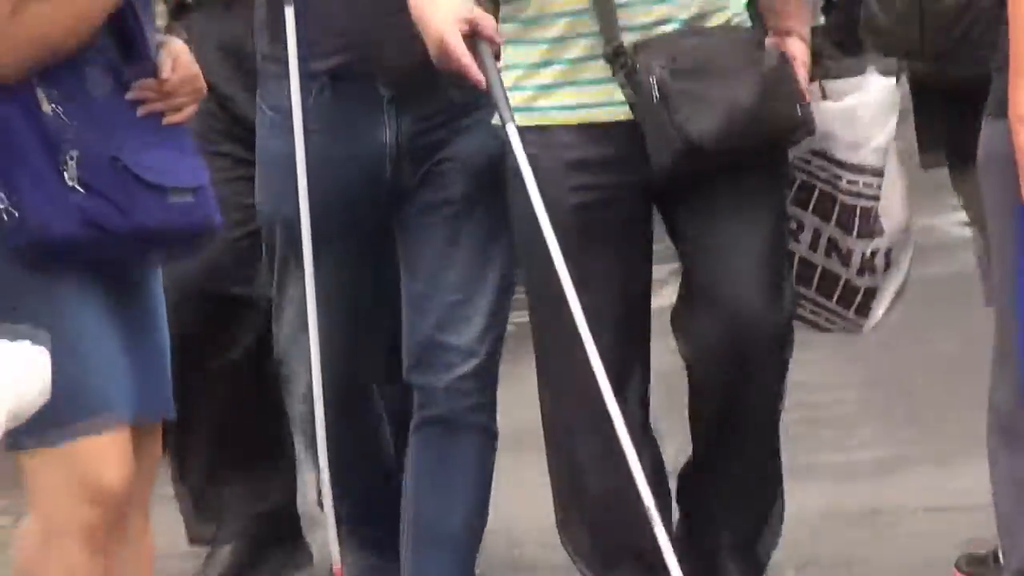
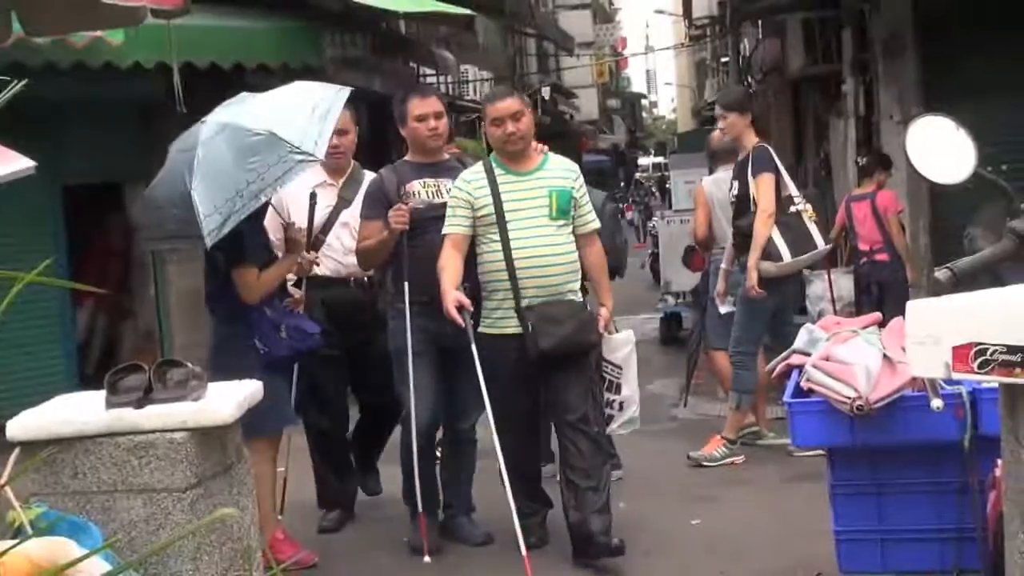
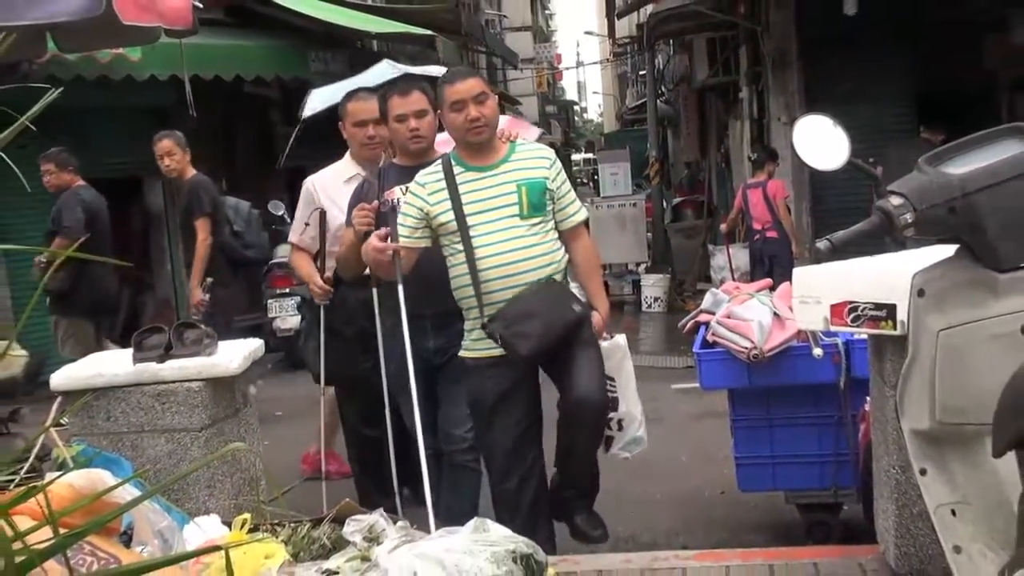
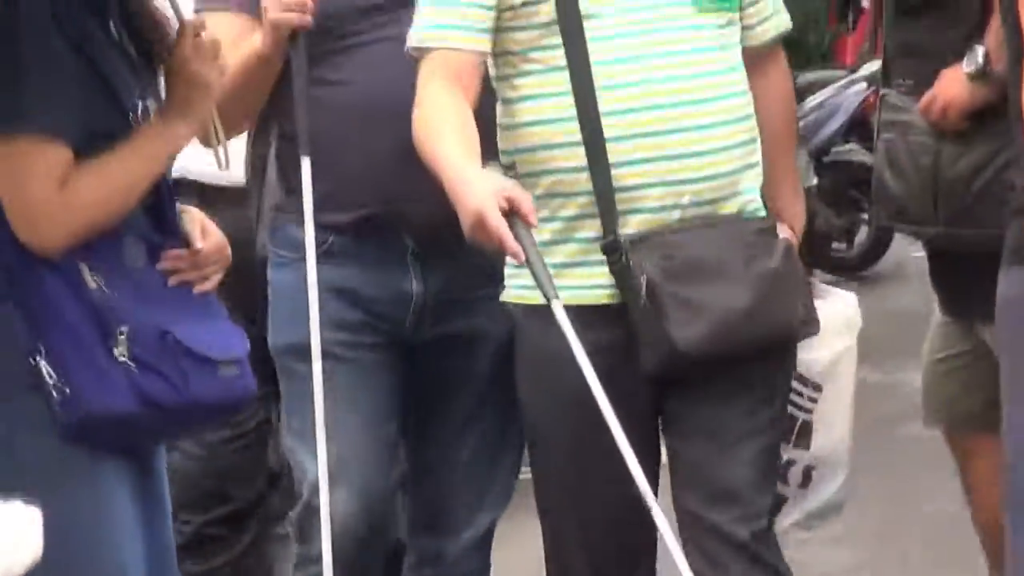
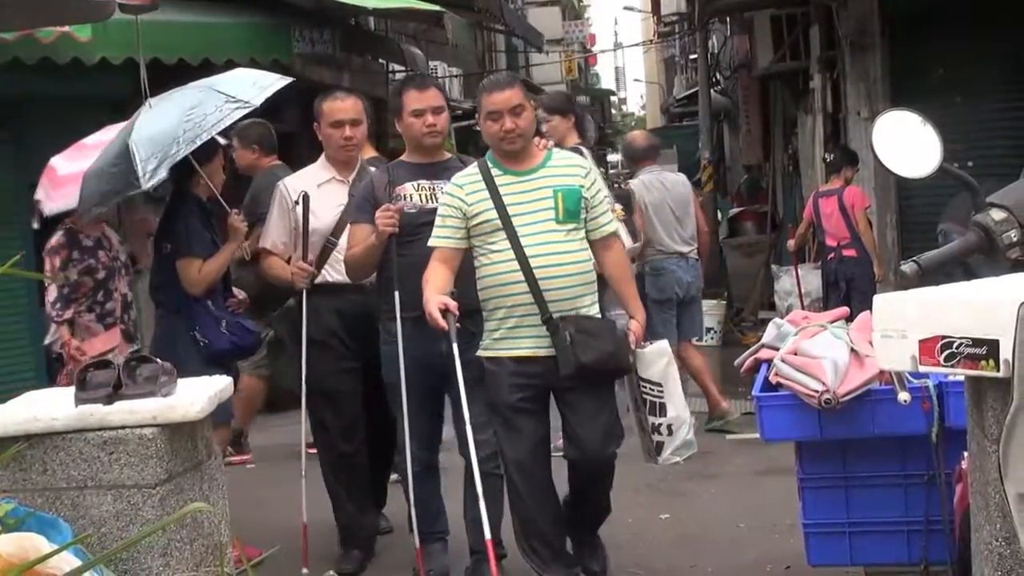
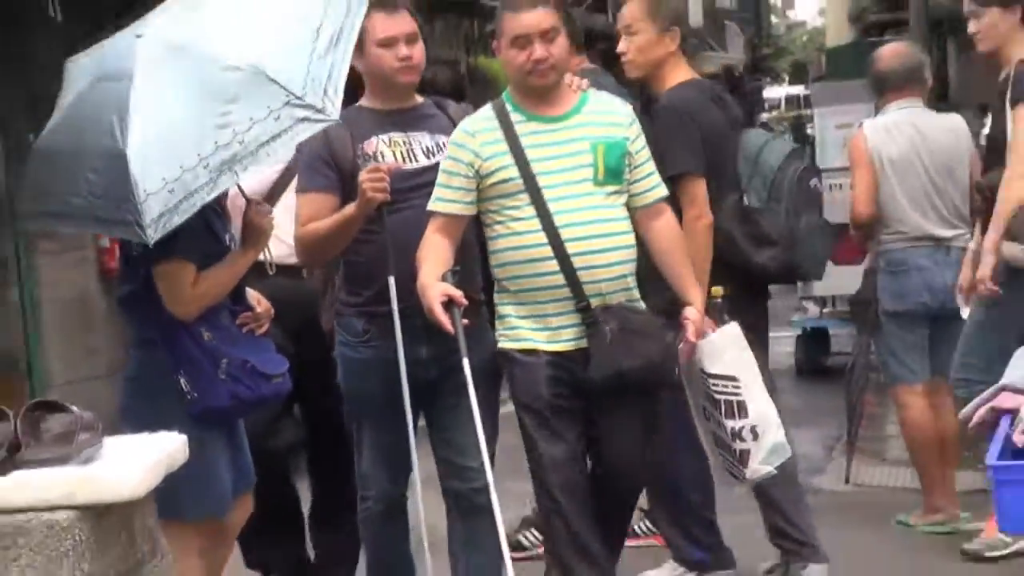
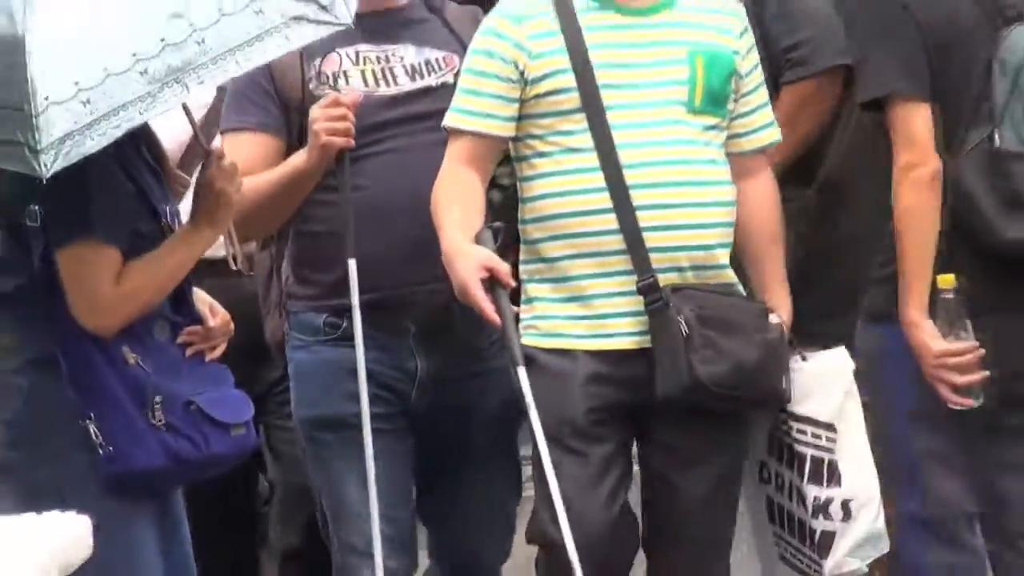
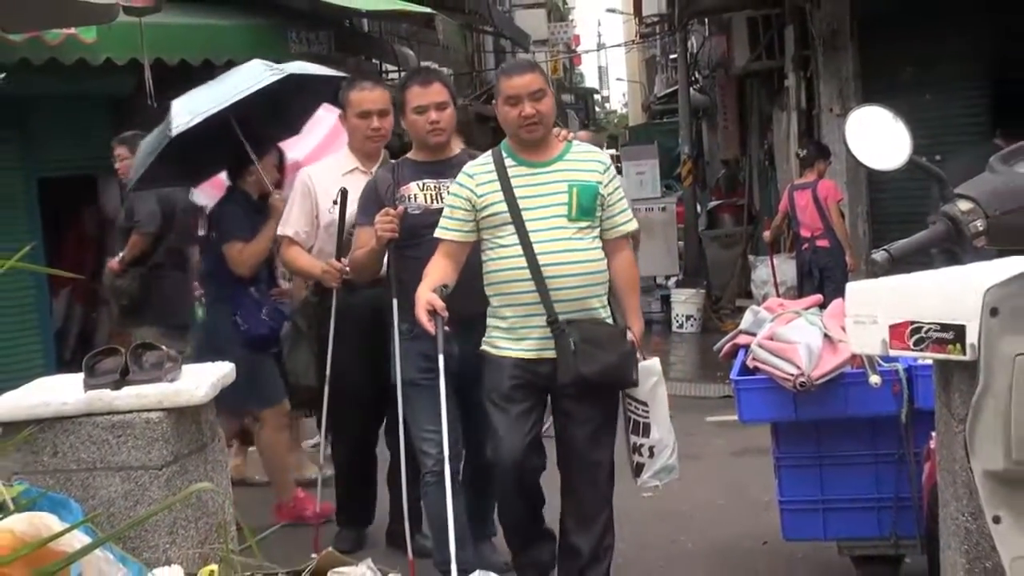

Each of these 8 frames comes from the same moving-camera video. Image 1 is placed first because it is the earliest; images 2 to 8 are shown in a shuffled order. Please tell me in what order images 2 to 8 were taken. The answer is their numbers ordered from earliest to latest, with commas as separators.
4, 7, 6, 2, 5, 8, 3
